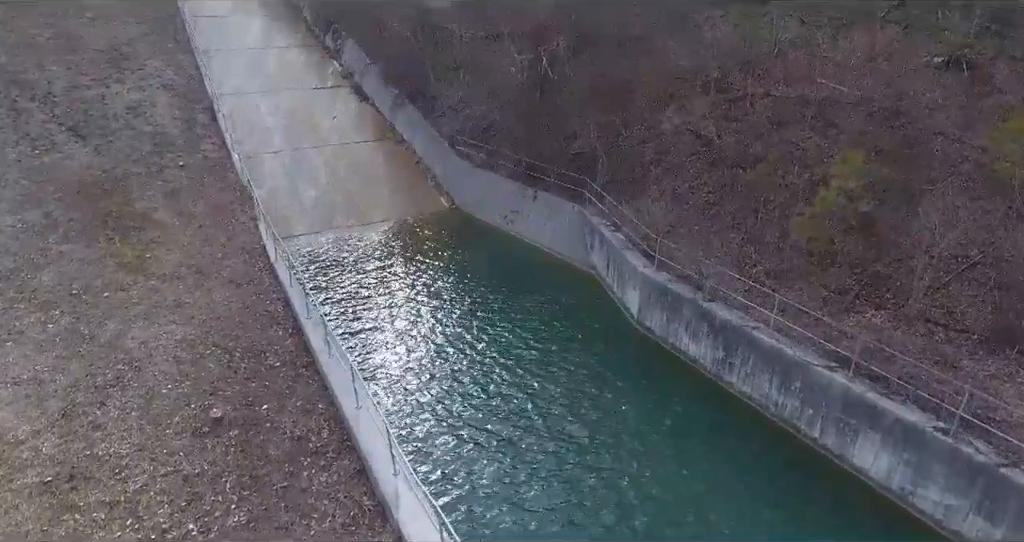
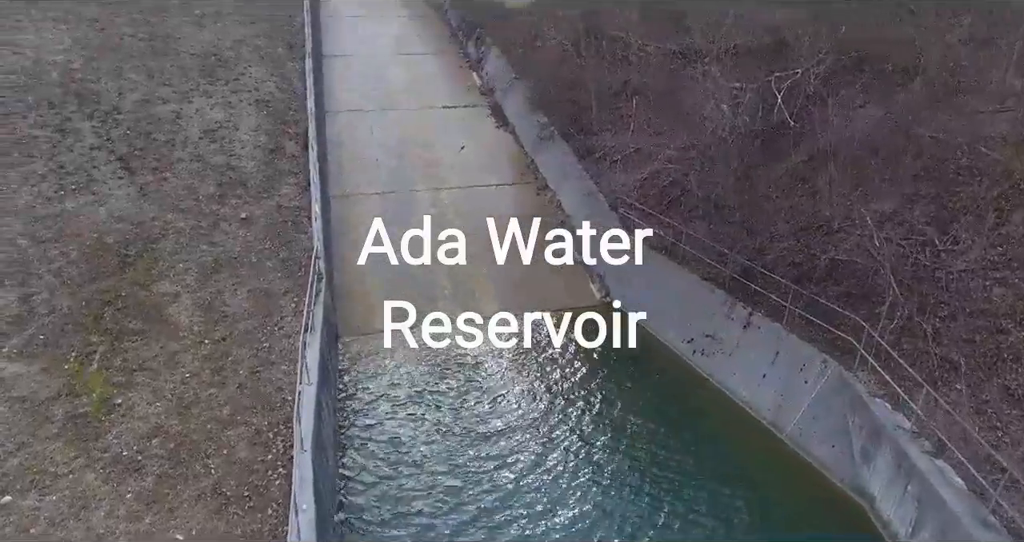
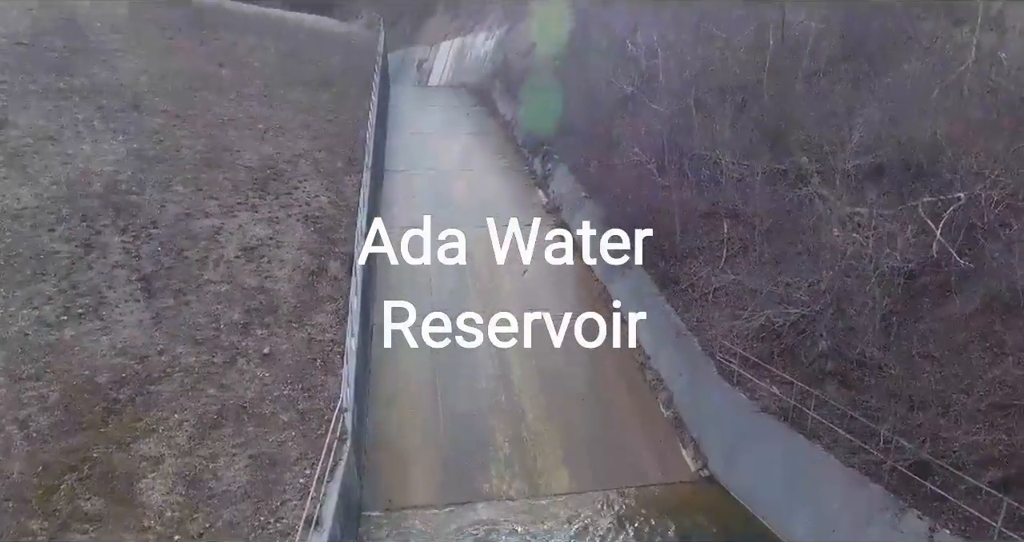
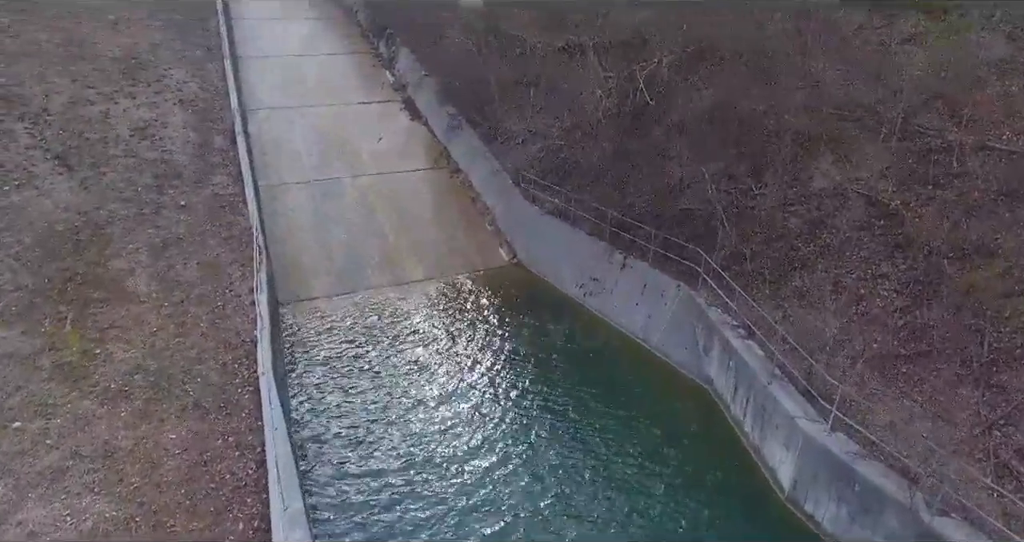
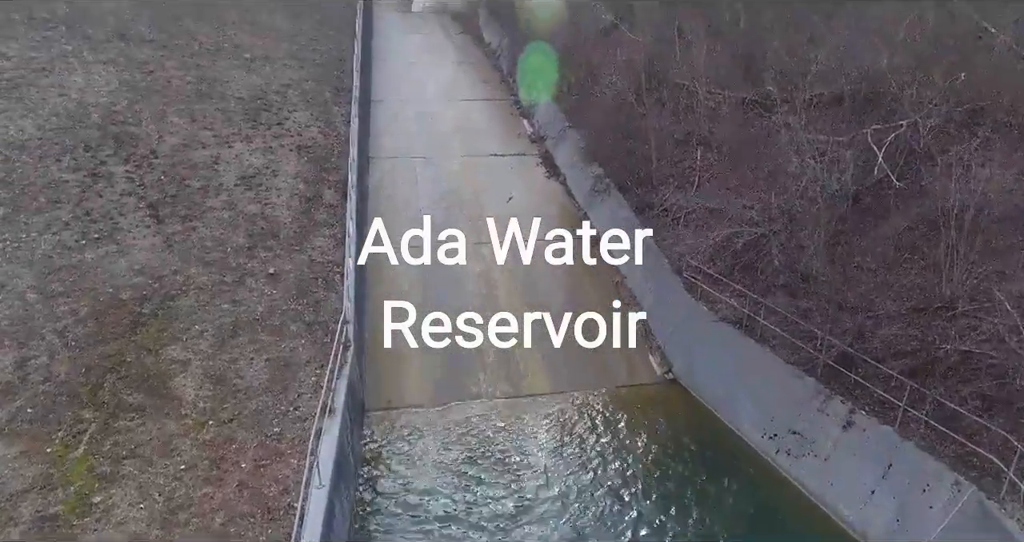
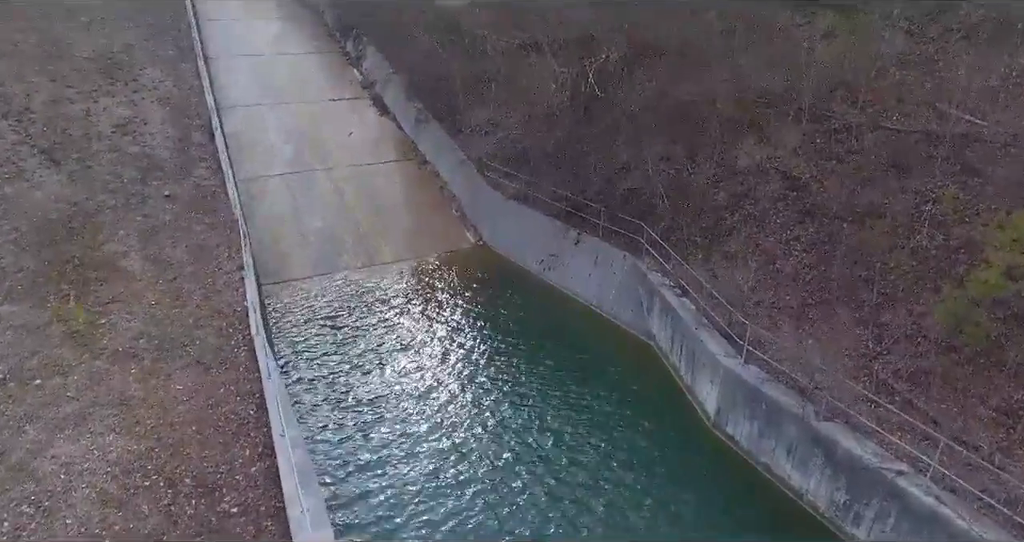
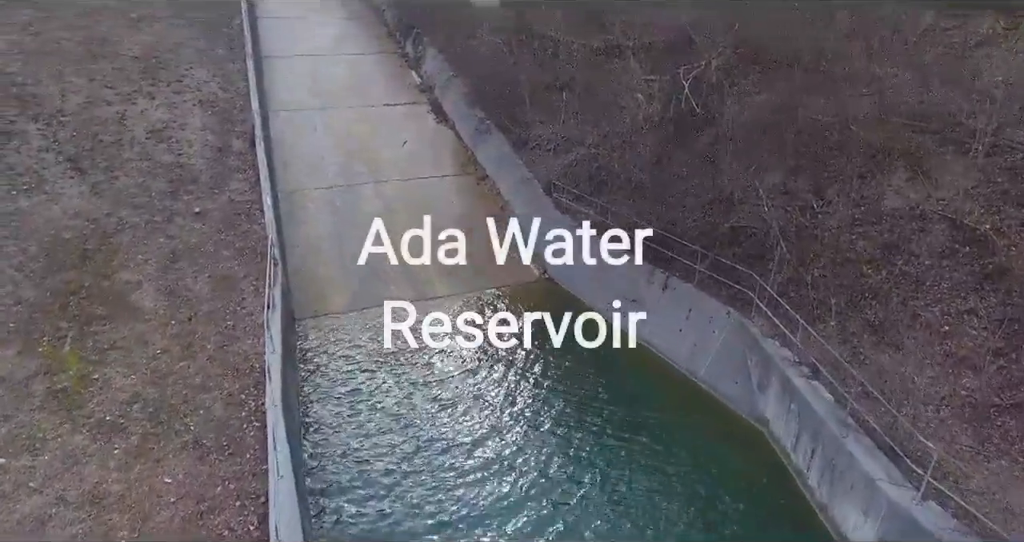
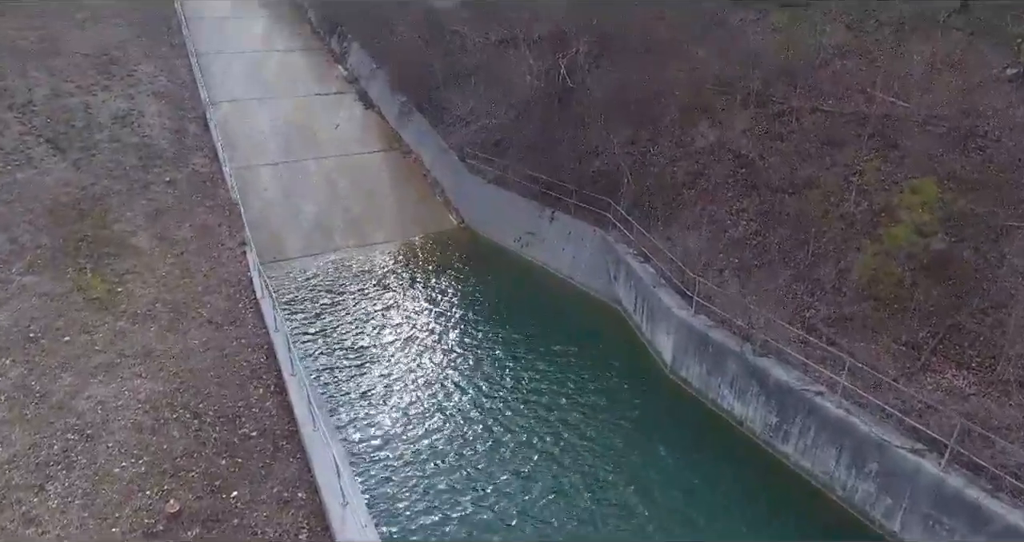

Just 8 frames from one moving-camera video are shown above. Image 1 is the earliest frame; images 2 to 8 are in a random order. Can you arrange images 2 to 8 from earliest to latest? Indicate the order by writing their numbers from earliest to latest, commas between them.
8, 6, 4, 7, 2, 5, 3
